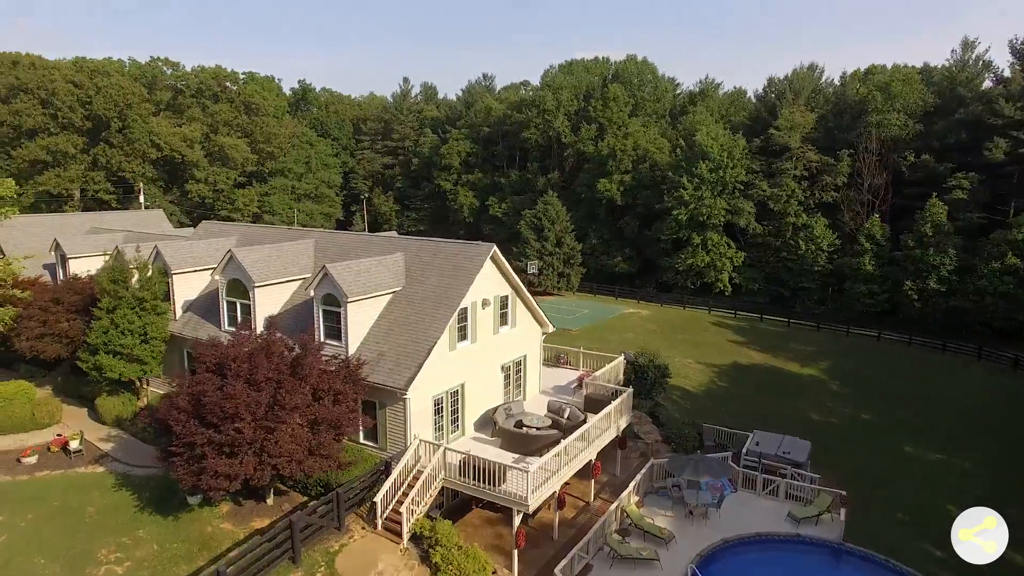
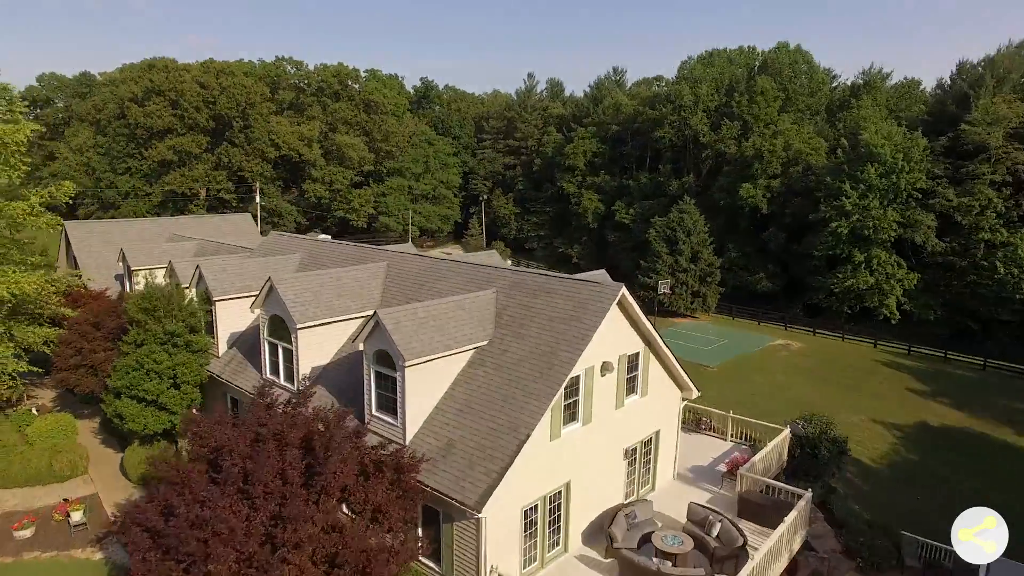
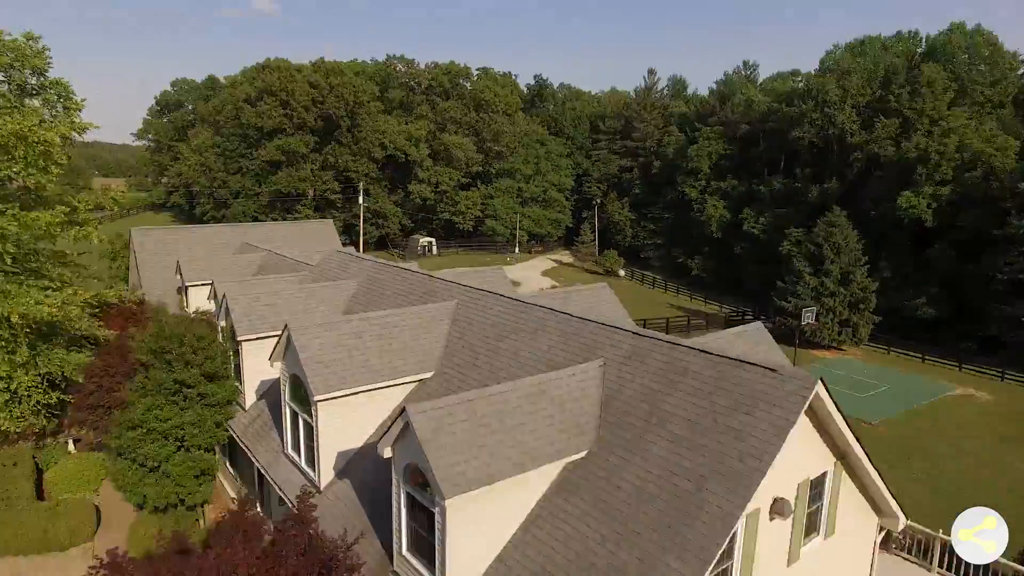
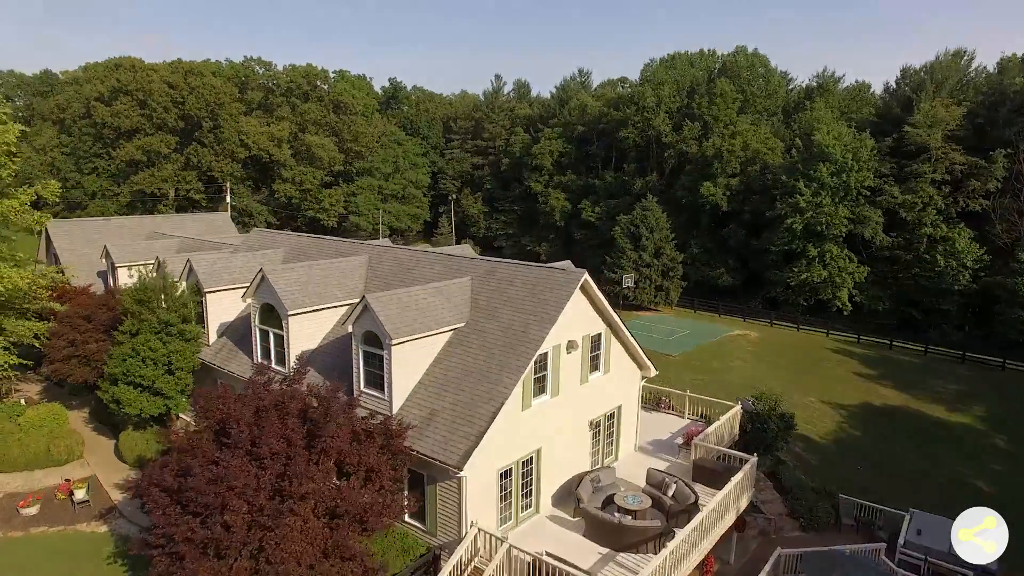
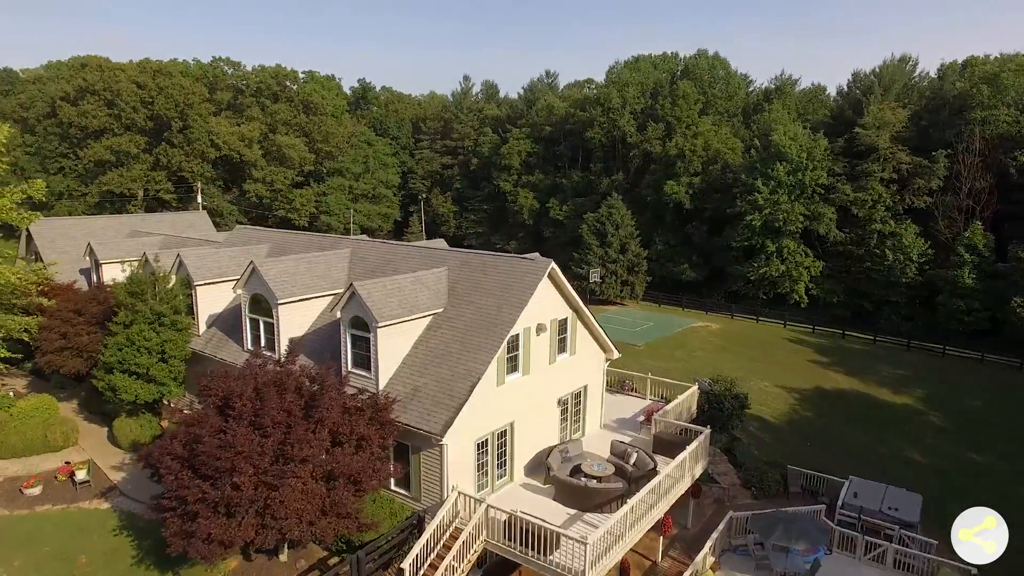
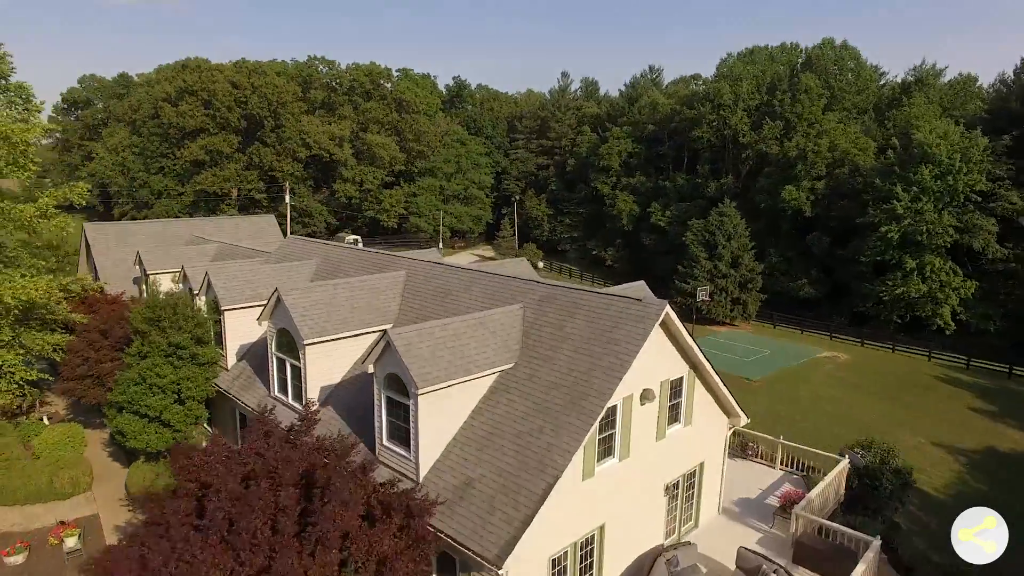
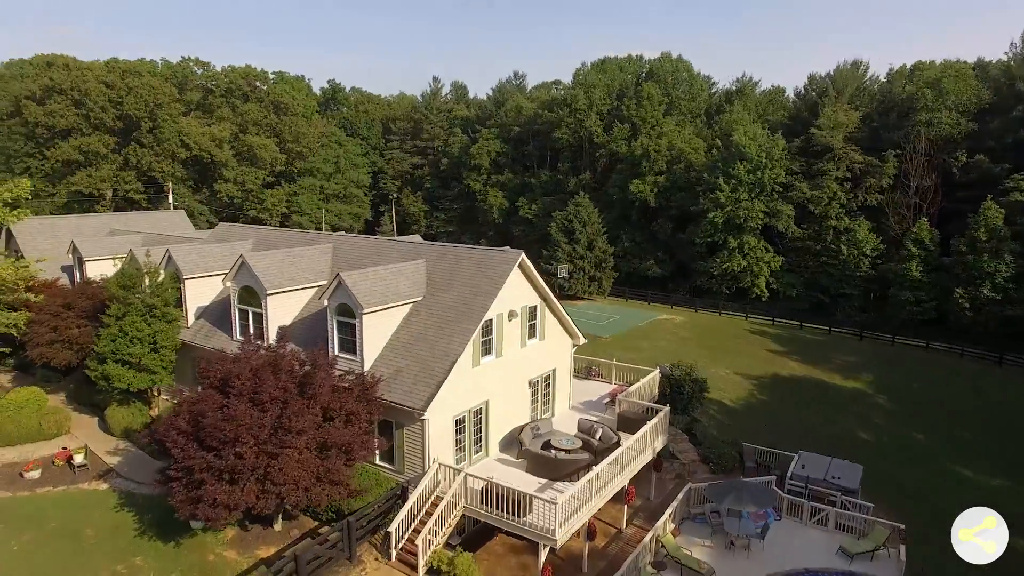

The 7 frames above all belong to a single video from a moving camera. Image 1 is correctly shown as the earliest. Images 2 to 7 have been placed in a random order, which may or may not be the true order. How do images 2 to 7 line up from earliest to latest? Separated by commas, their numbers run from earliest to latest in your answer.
7, 5, 4, 2, 6, 3
